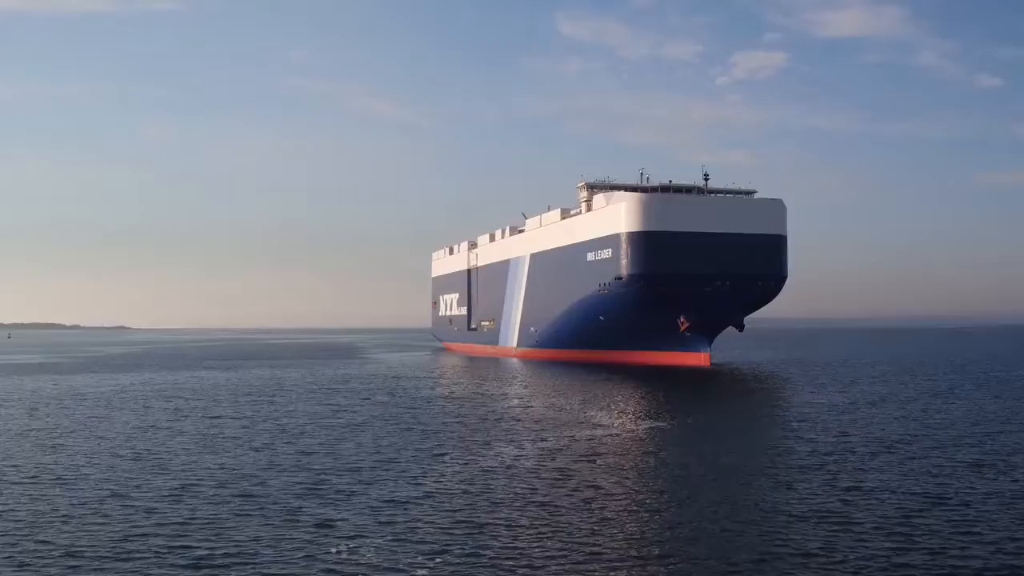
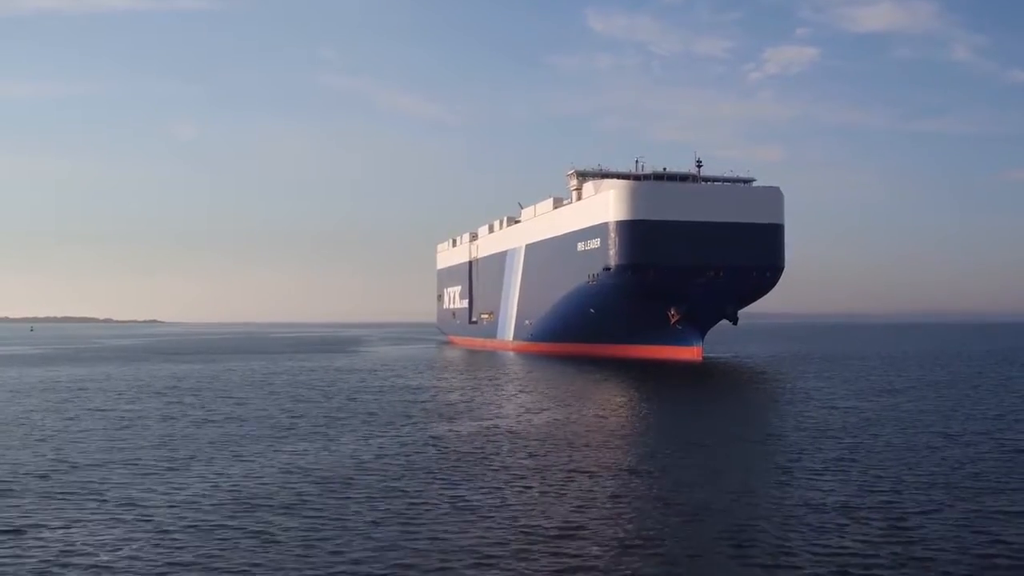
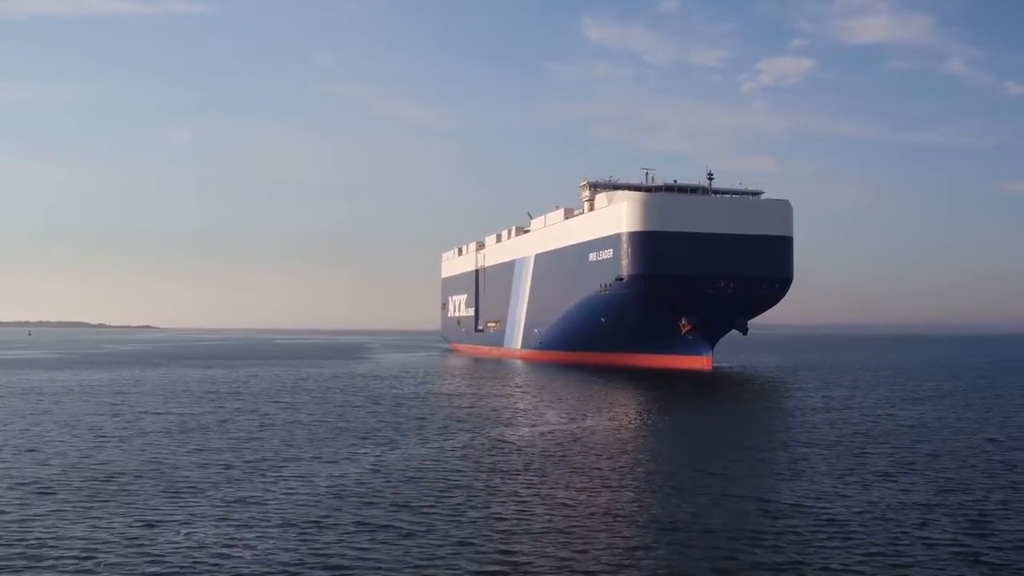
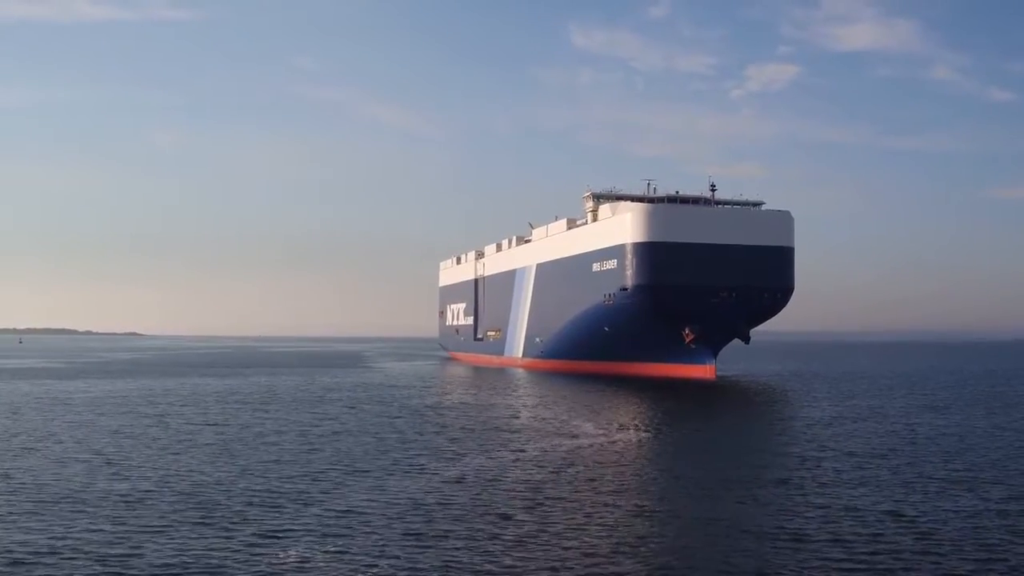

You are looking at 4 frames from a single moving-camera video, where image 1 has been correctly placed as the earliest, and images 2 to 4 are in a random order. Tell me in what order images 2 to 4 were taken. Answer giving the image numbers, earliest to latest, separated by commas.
4, 3, 2
